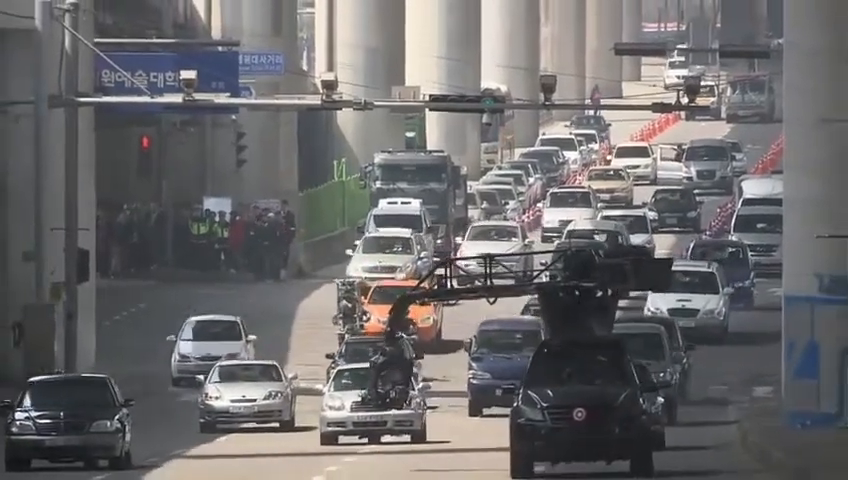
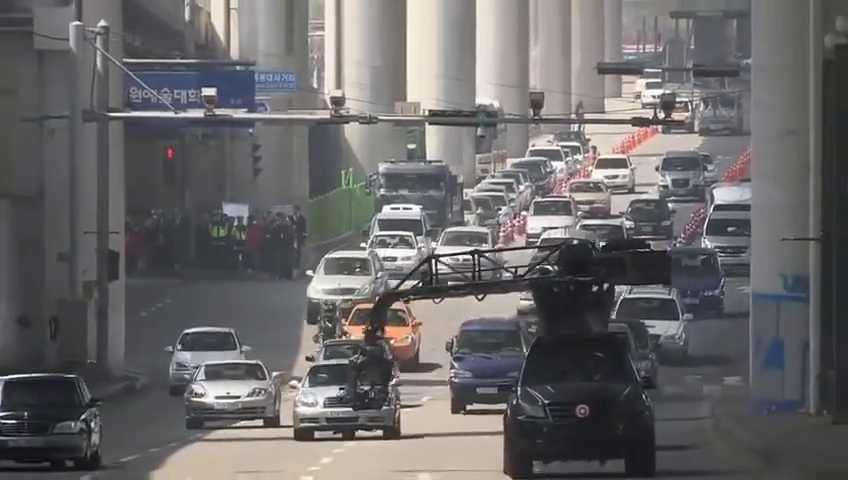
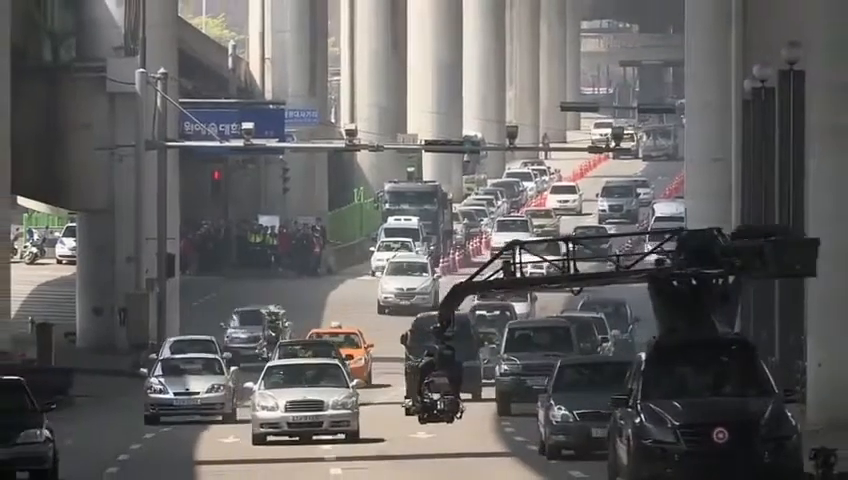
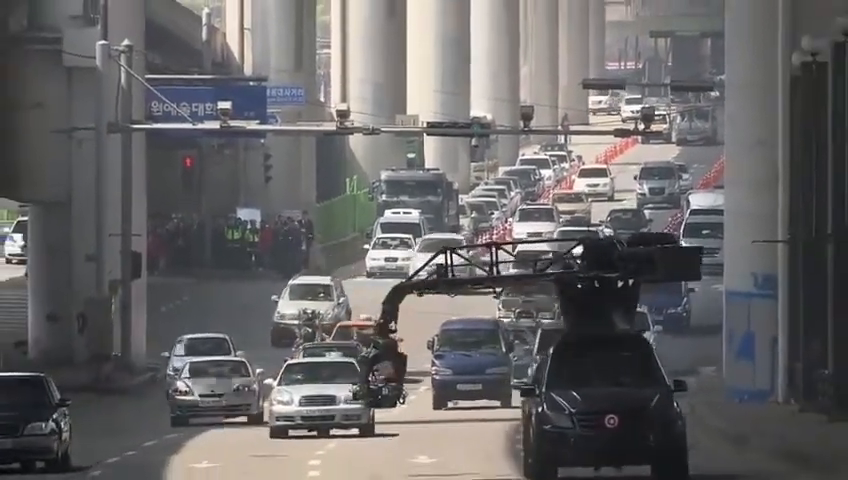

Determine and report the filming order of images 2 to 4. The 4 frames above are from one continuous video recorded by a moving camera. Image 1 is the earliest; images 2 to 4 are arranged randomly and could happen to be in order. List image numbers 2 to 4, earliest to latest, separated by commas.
2, 4, 3
